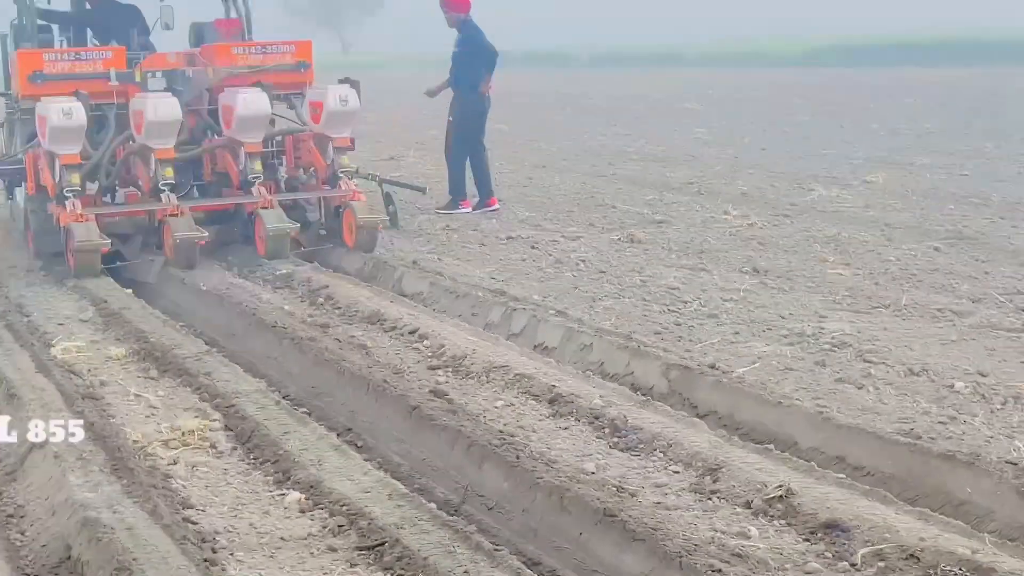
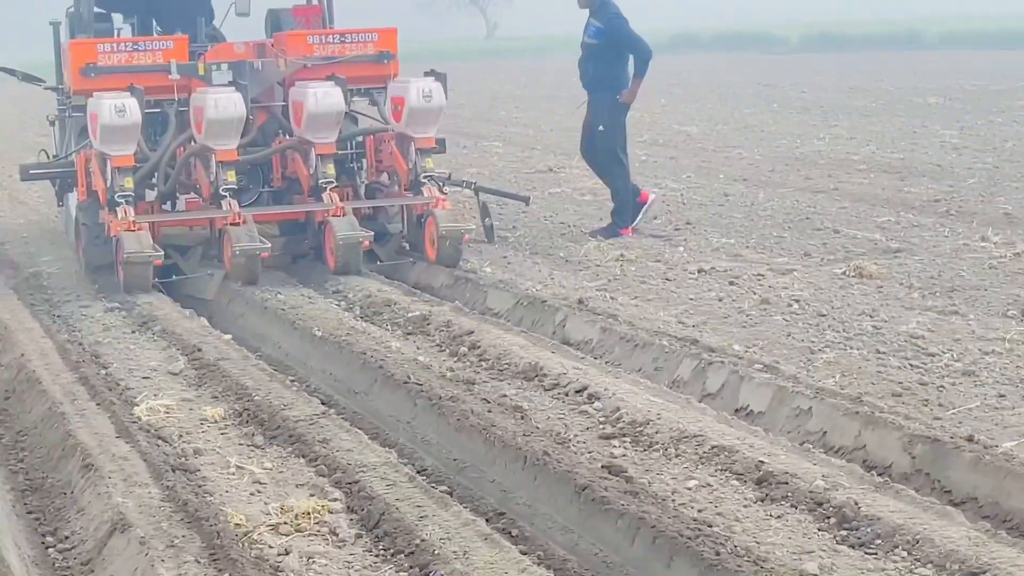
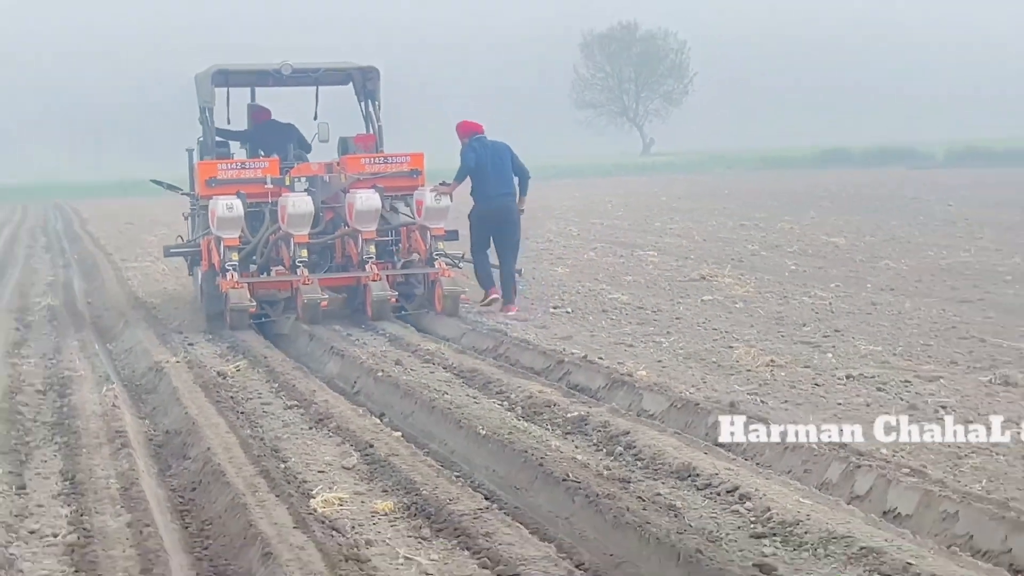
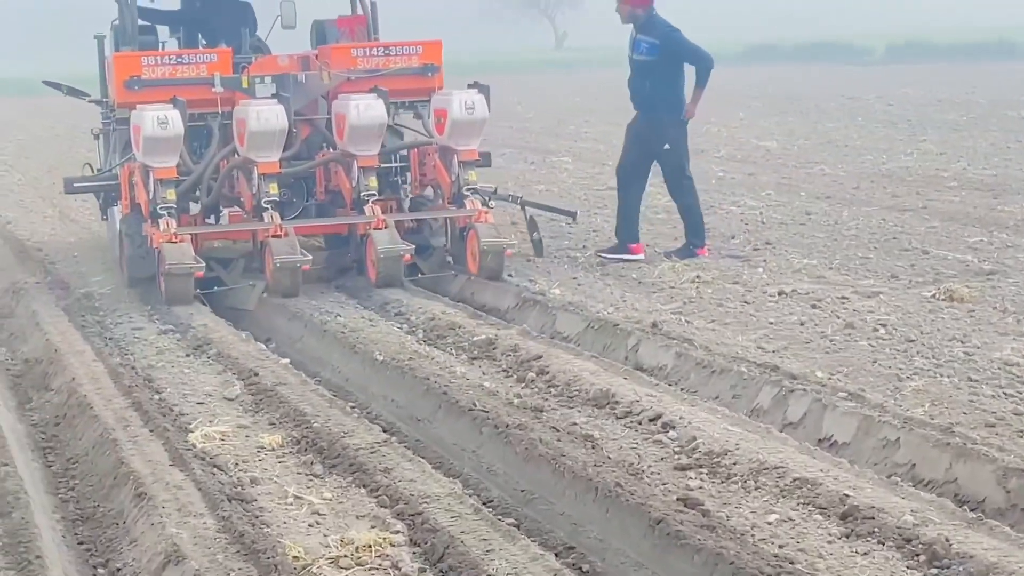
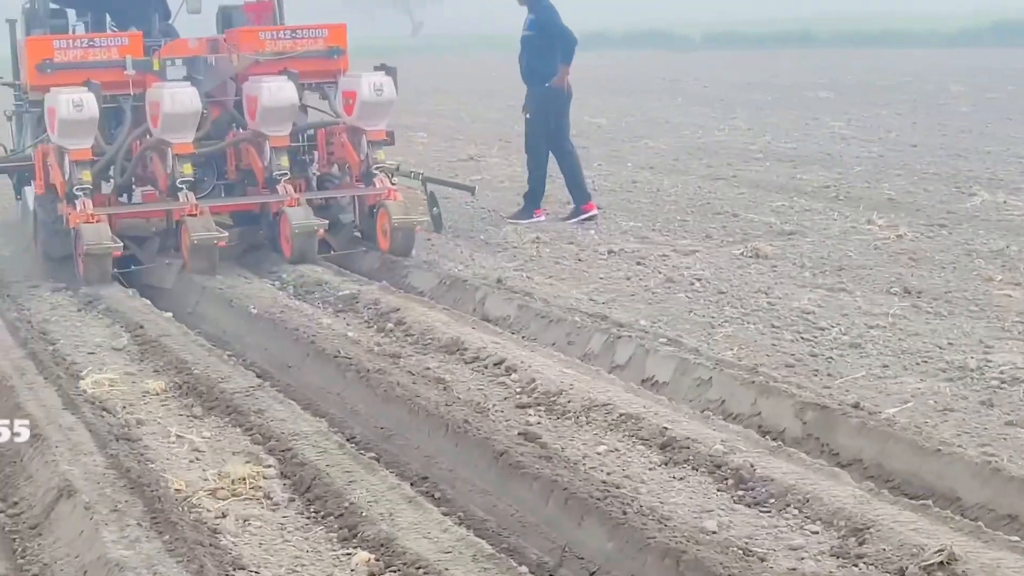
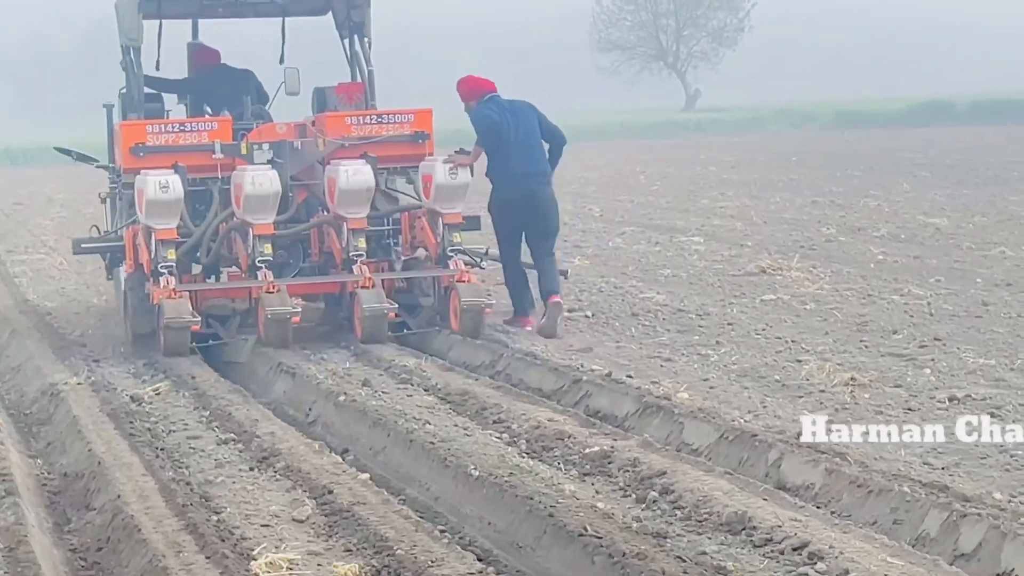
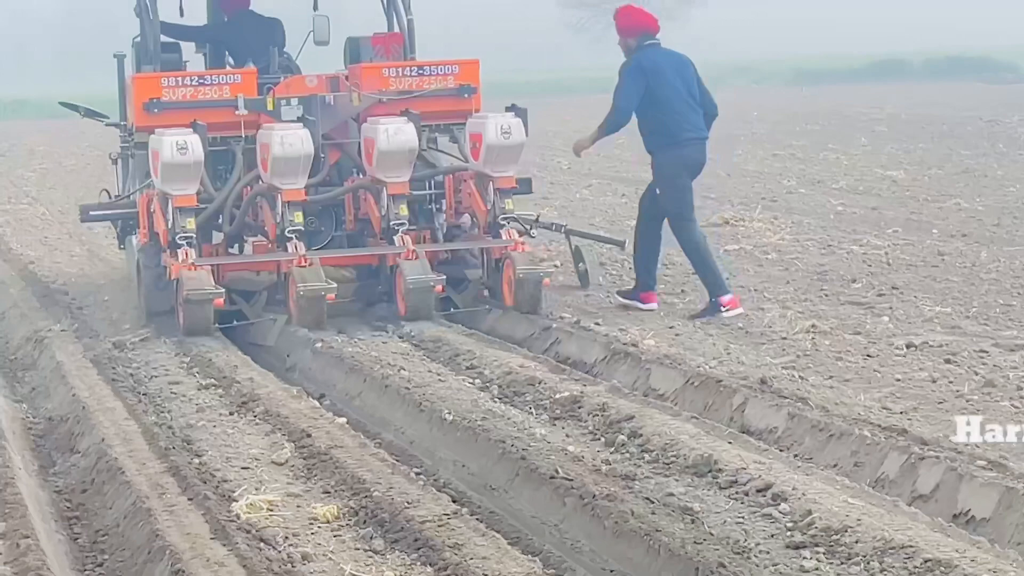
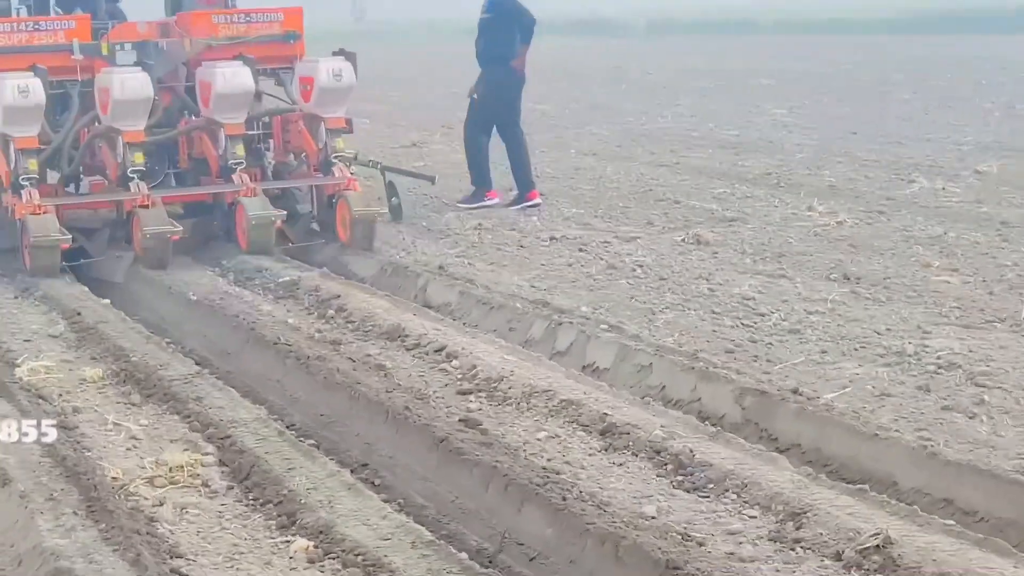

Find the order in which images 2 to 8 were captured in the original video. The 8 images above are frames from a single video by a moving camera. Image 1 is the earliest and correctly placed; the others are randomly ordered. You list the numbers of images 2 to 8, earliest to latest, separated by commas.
8, 5, 2, 4, 7, 6, 3
